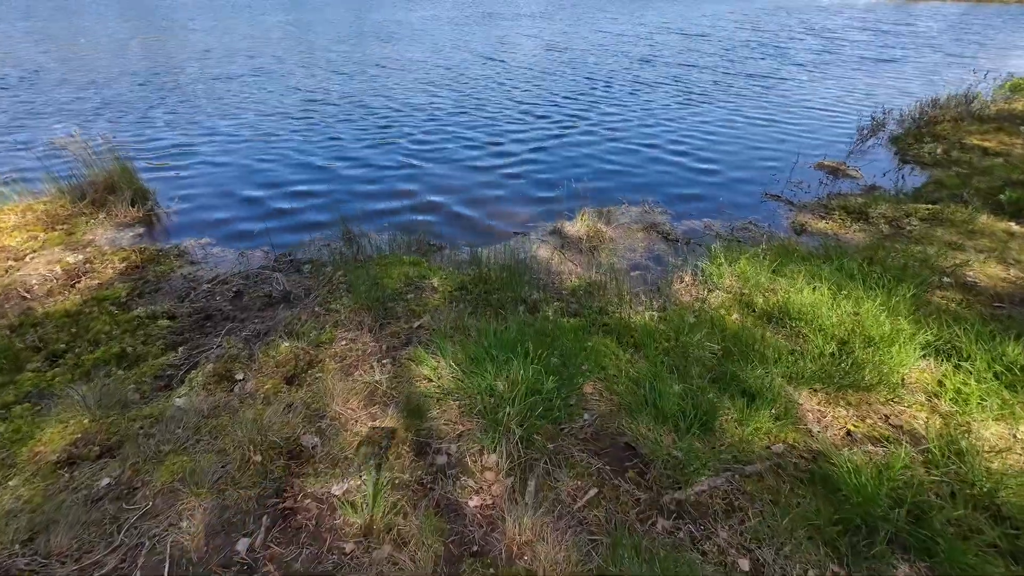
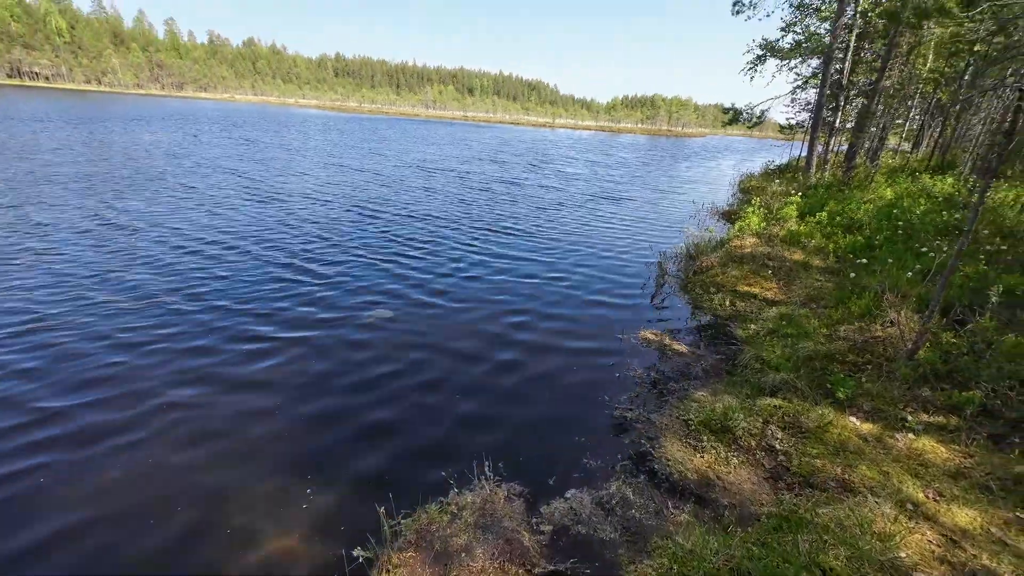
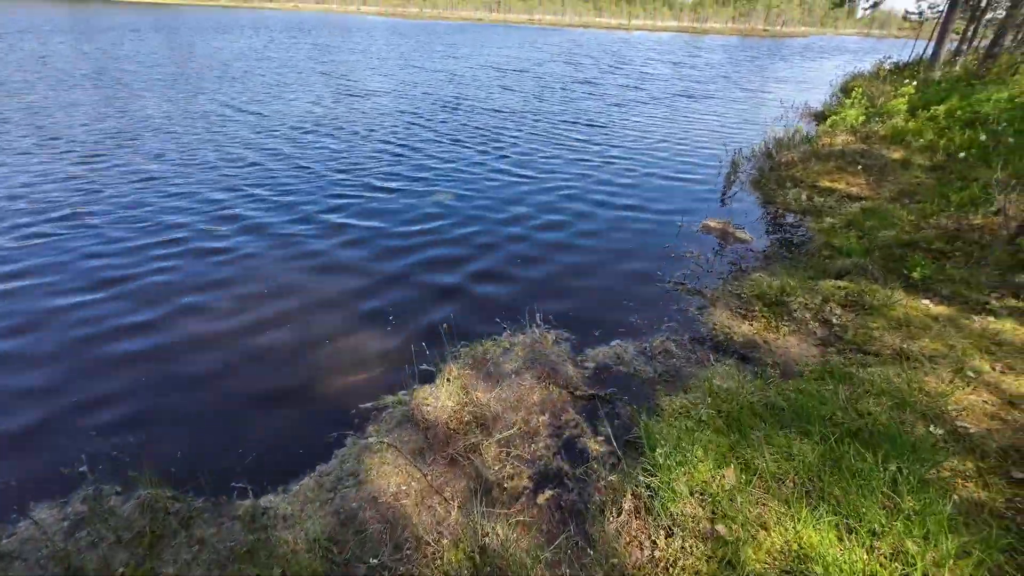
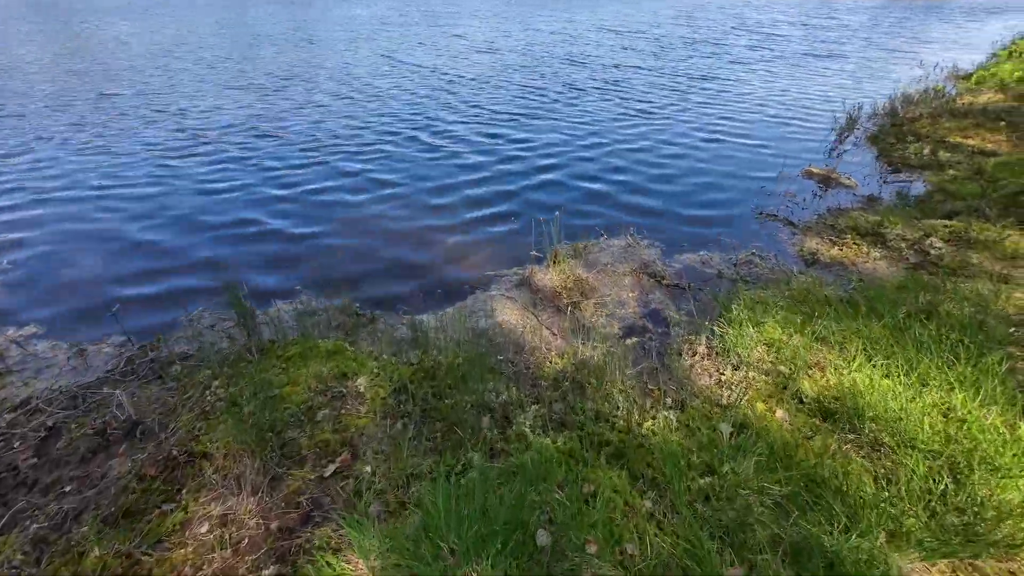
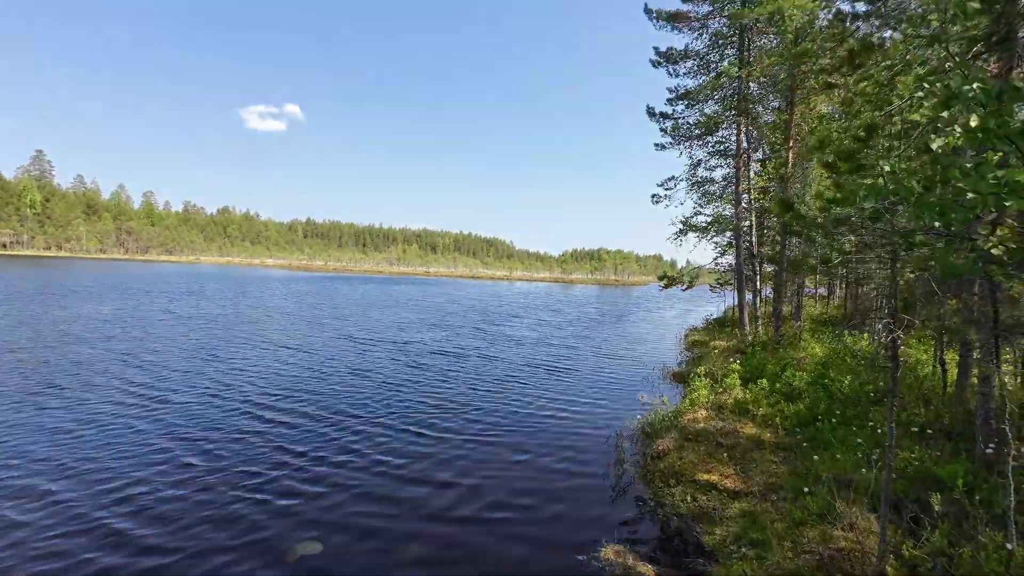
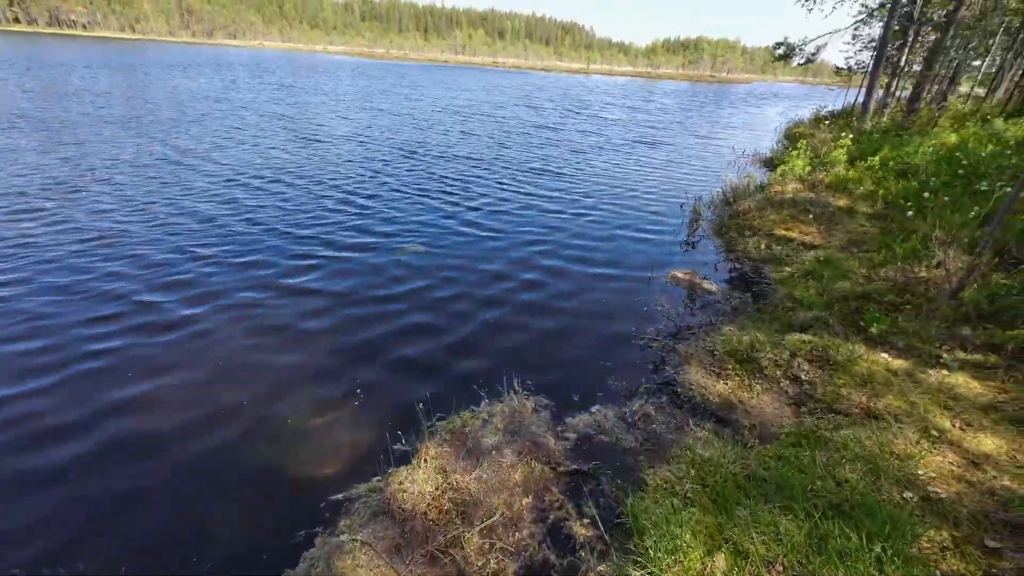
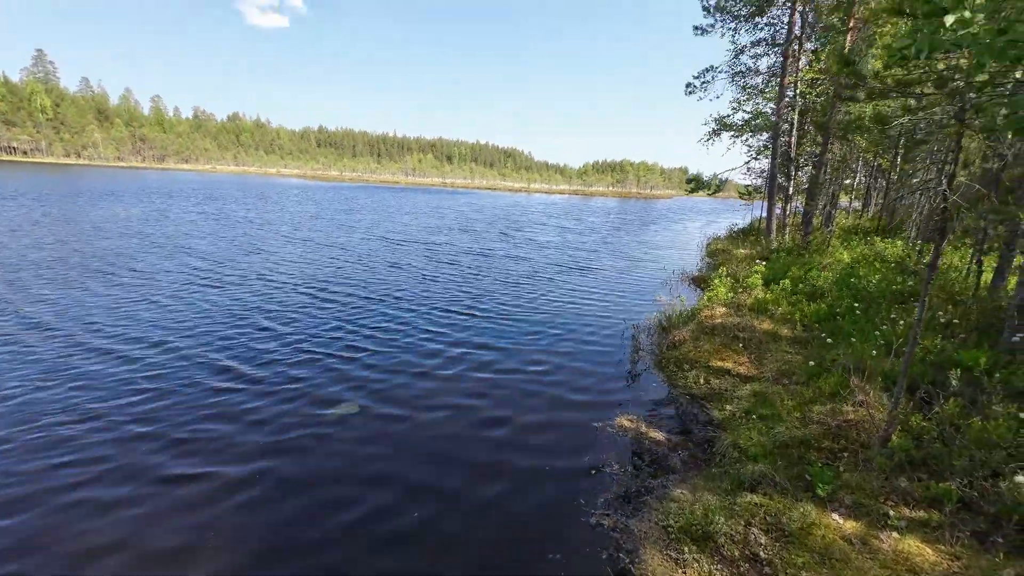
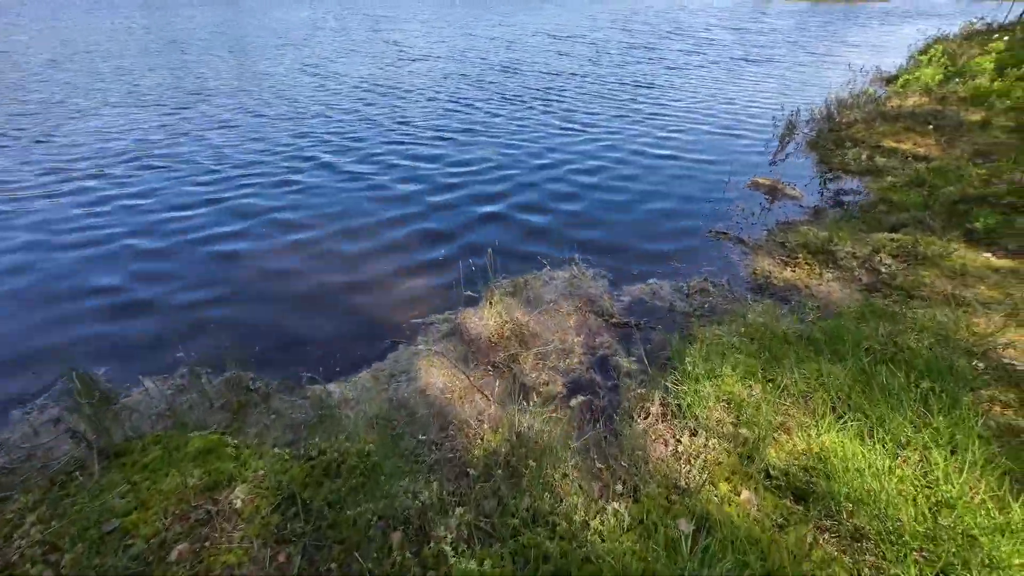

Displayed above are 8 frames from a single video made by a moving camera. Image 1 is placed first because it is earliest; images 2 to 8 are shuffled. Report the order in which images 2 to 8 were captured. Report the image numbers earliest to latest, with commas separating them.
4, 8, 3, 6, 2, 7, 5
